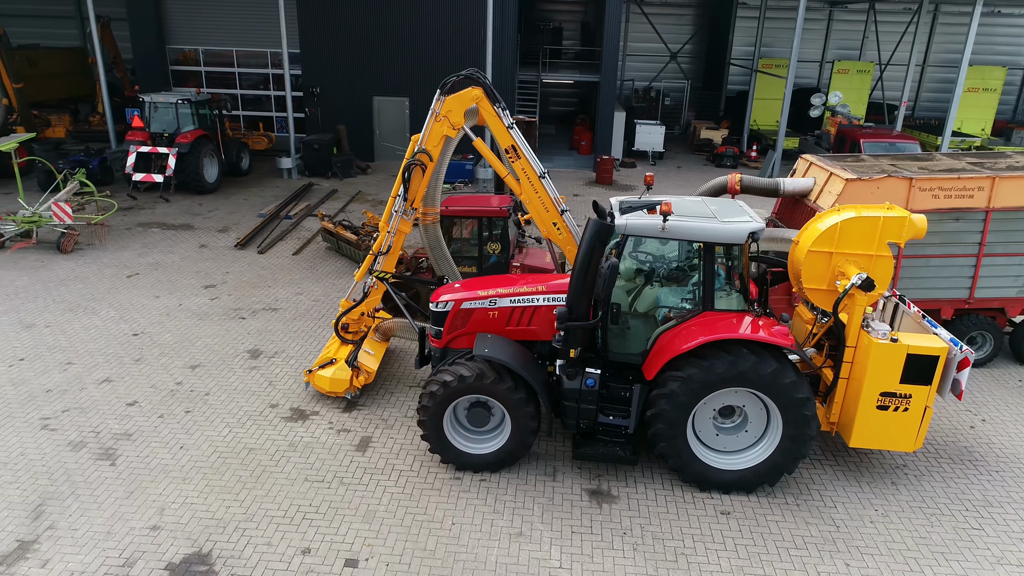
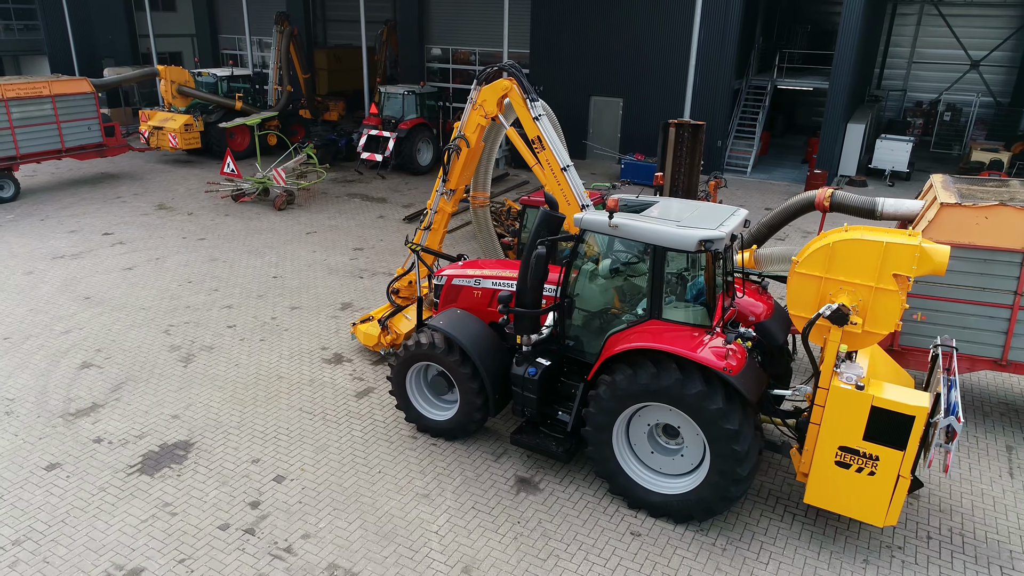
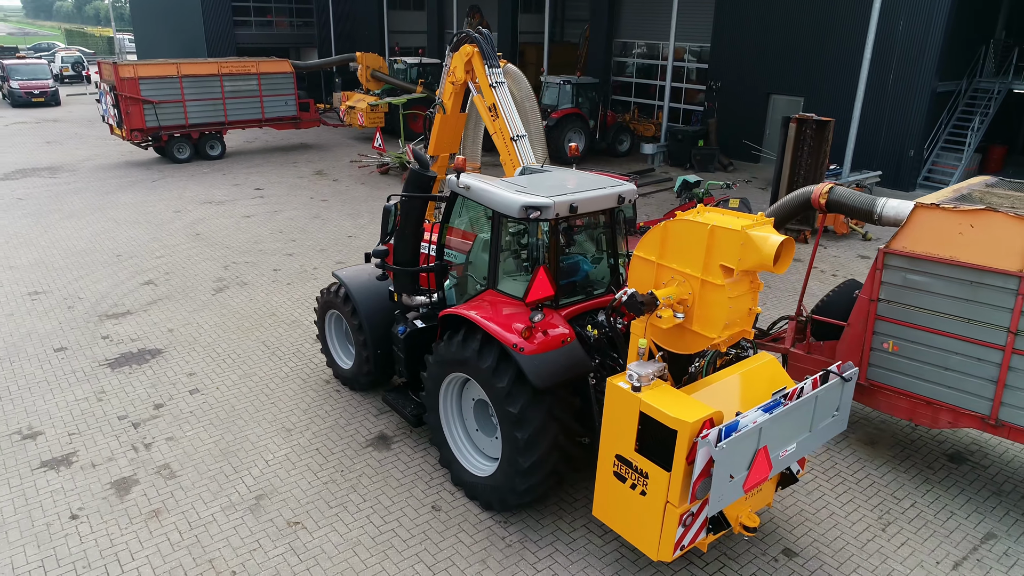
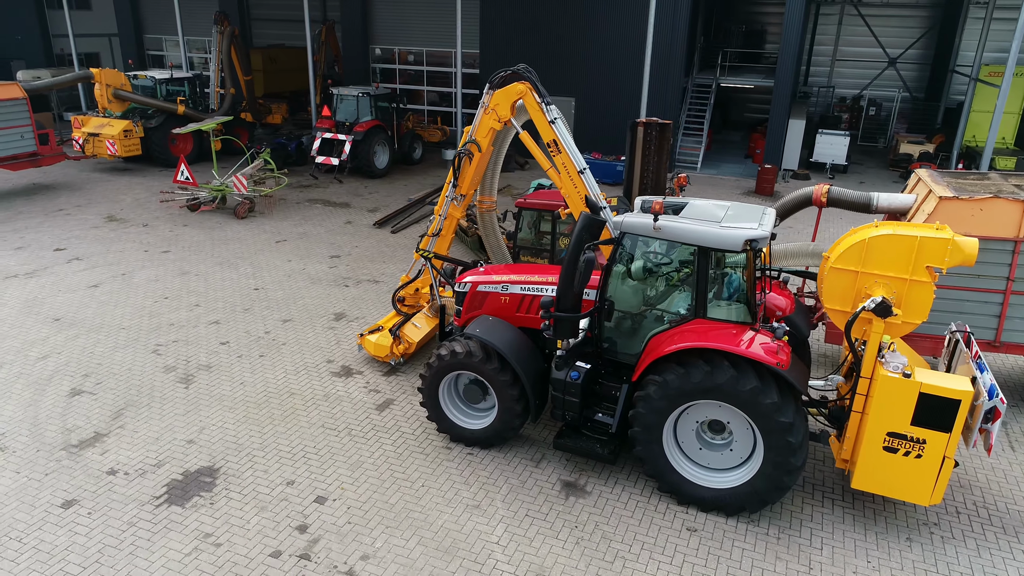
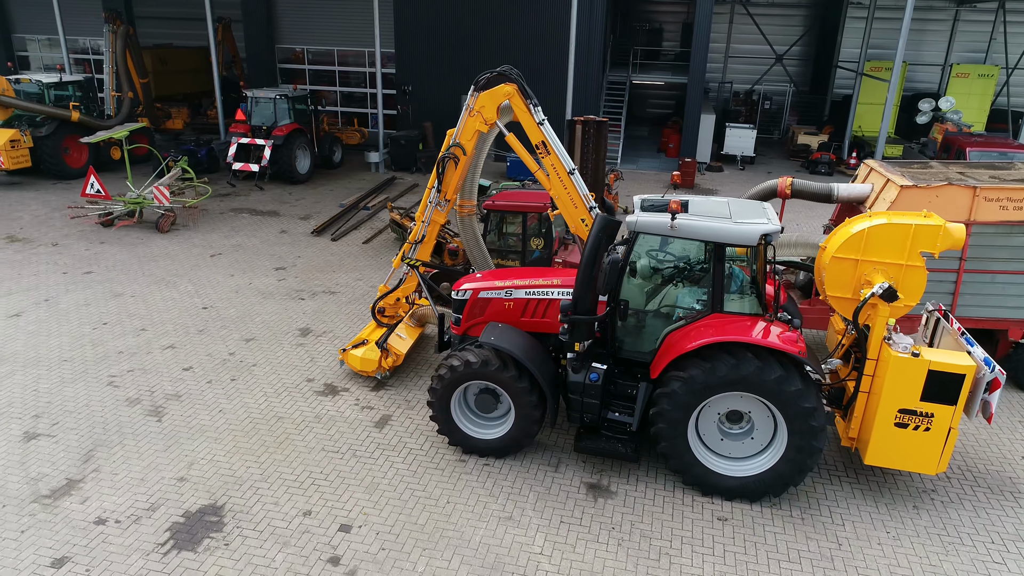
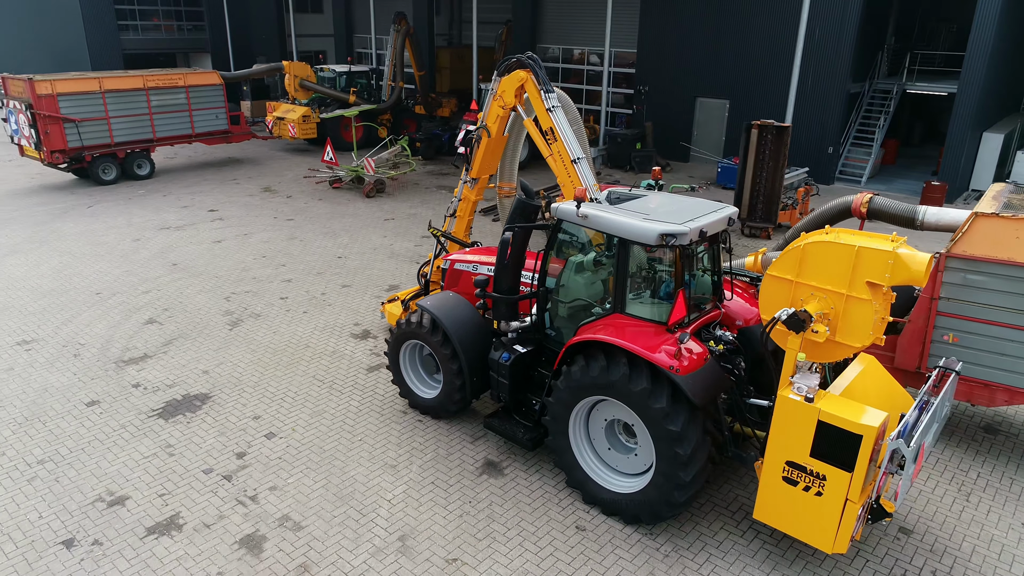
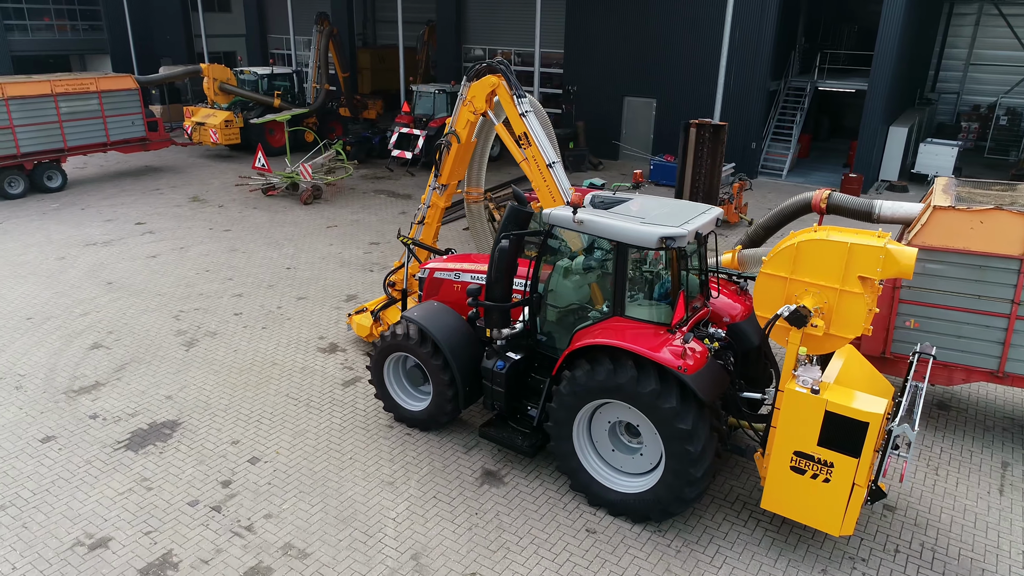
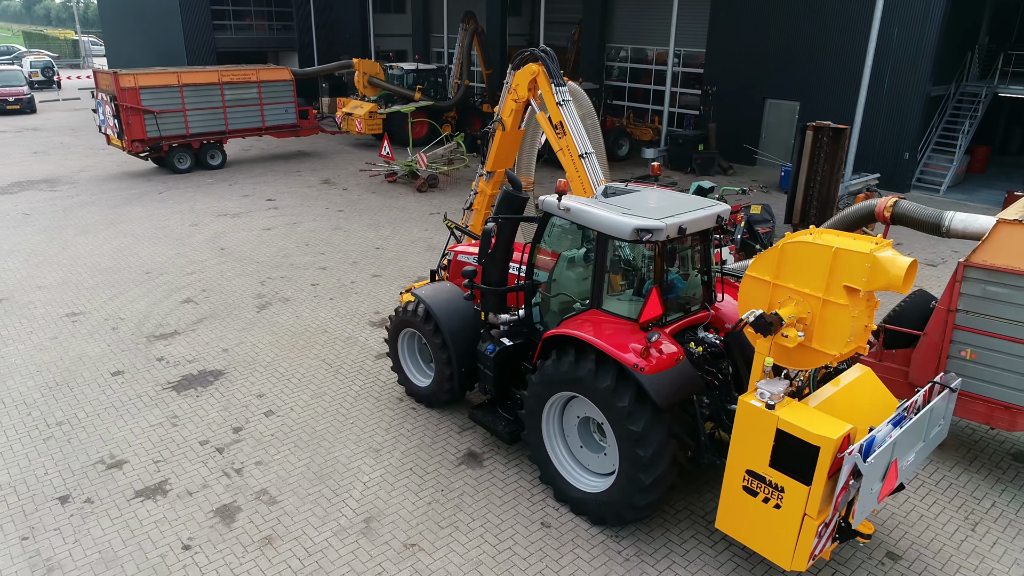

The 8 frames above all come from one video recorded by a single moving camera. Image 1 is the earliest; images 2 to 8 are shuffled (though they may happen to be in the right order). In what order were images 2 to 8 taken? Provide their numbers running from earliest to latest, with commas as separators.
5, 4, 2, 7, 6, 8, 3
